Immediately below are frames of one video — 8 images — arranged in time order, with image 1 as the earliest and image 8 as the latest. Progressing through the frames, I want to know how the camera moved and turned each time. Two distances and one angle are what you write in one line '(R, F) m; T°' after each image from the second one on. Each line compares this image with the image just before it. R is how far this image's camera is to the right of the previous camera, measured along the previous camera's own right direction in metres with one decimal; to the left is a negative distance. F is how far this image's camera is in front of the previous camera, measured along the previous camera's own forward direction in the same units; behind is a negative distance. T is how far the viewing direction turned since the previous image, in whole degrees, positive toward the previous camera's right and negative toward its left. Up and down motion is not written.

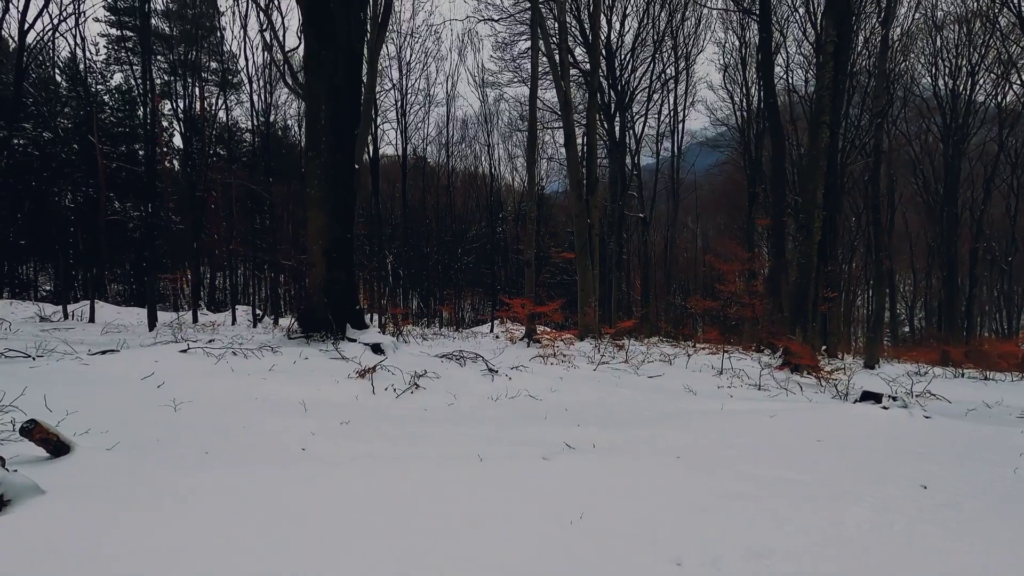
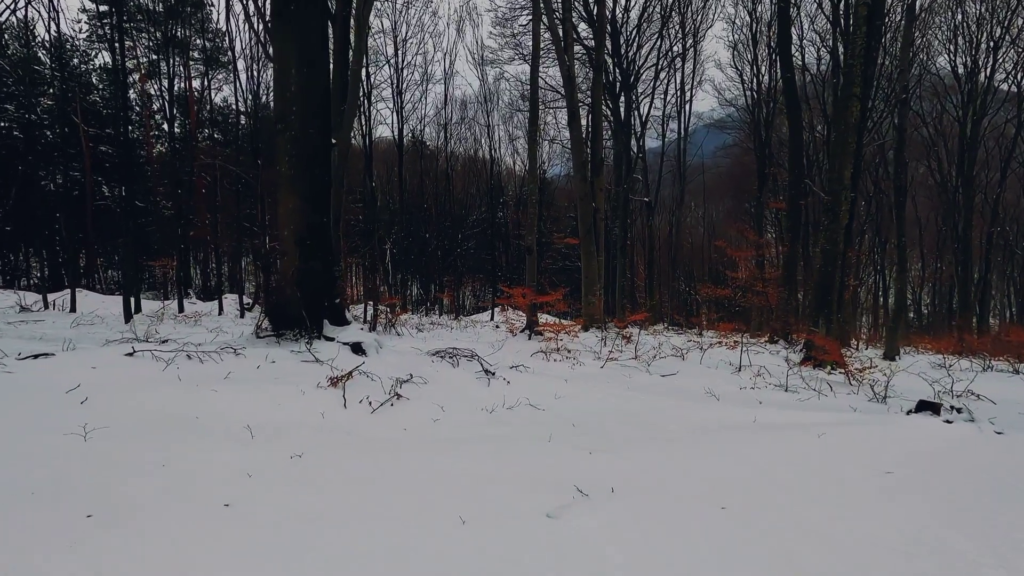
(0.0, +0.7) m; 0°
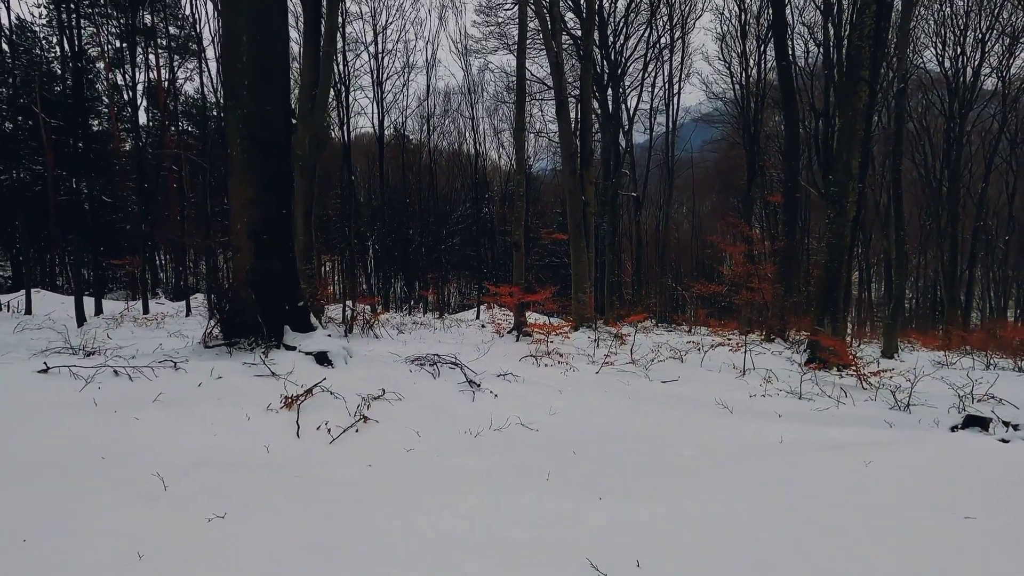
(0.0, +0.6) m; +2°
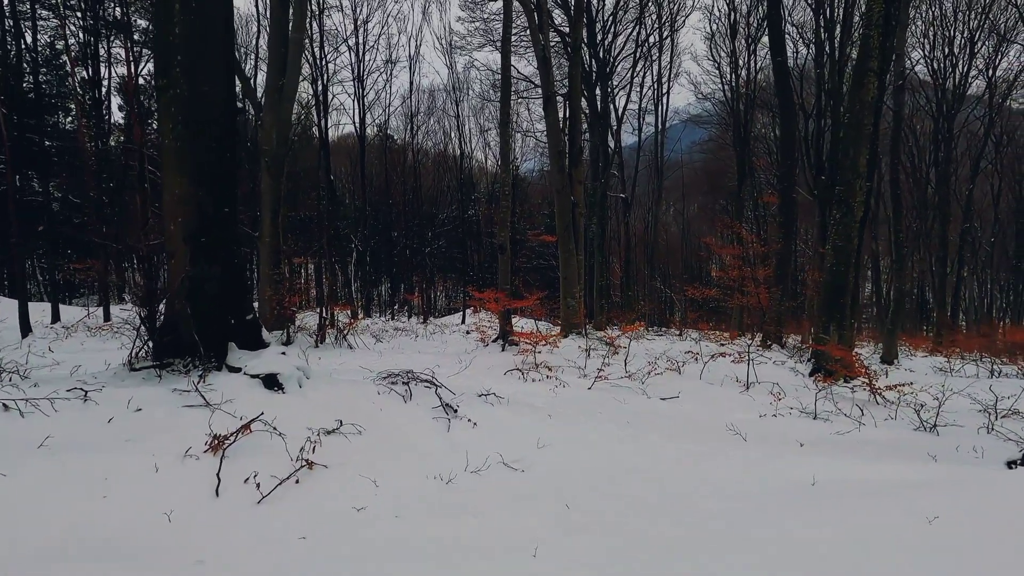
(0.0, +0.6) m; +1°
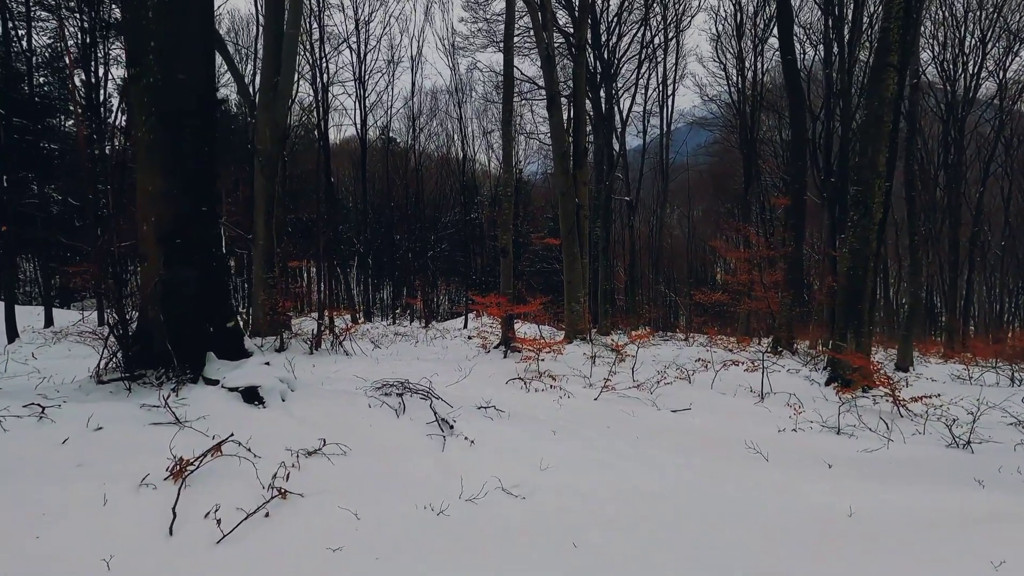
(0.0, +0.3) m; 0°
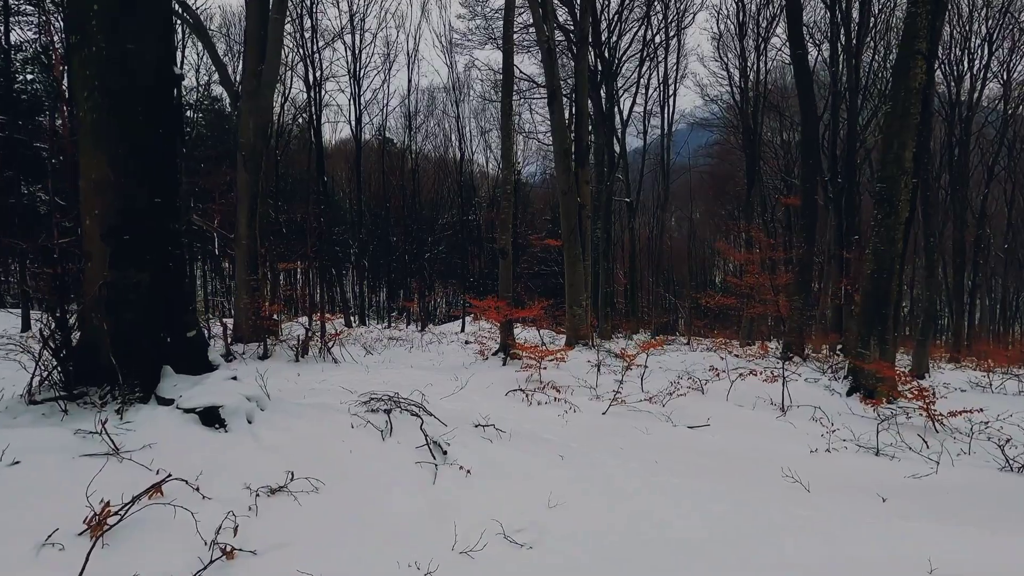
(0.0, +0.5) m; 0°
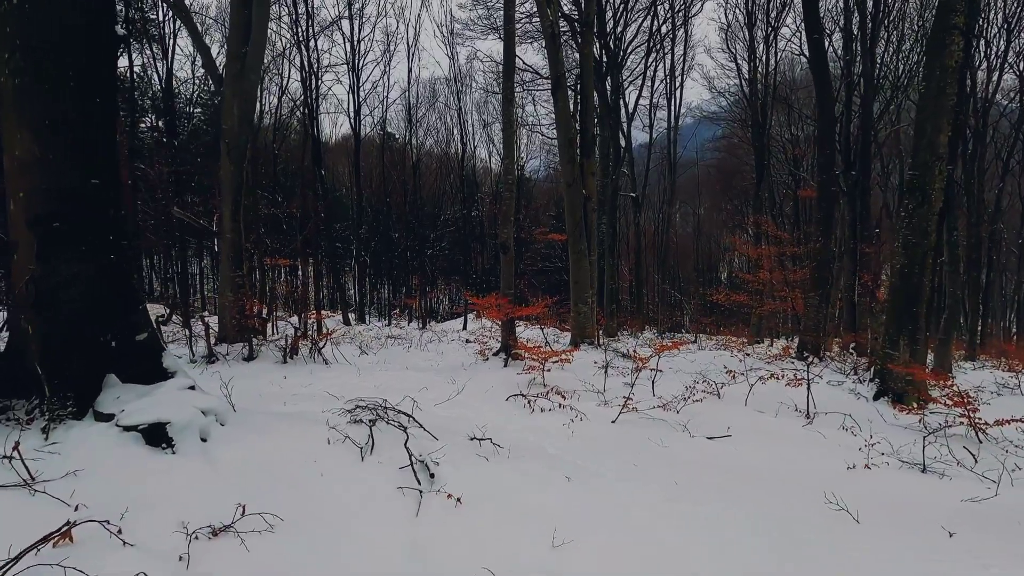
(0.0, +0.5) m; 0°
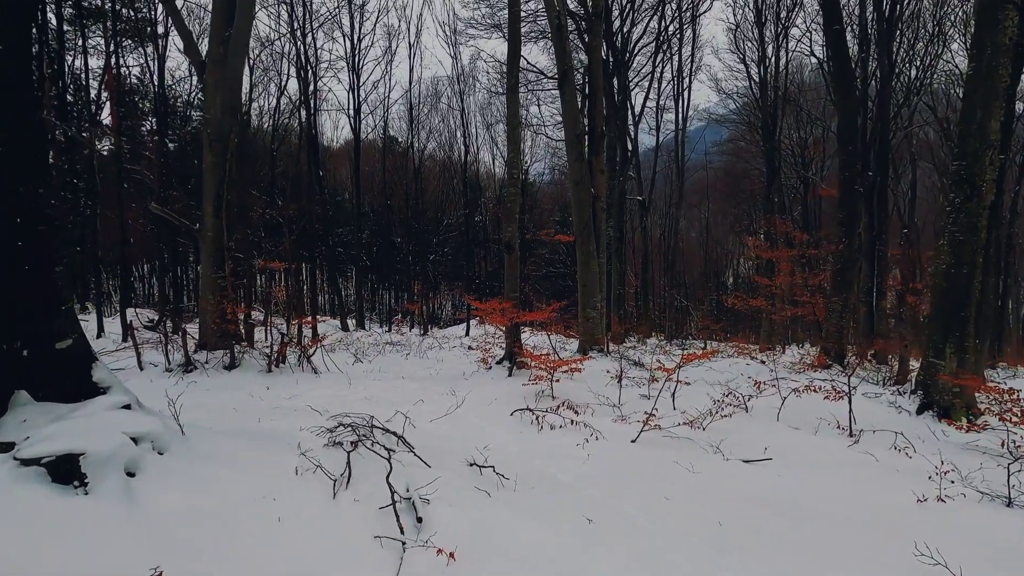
(0.0, +0.6) m; 0°
